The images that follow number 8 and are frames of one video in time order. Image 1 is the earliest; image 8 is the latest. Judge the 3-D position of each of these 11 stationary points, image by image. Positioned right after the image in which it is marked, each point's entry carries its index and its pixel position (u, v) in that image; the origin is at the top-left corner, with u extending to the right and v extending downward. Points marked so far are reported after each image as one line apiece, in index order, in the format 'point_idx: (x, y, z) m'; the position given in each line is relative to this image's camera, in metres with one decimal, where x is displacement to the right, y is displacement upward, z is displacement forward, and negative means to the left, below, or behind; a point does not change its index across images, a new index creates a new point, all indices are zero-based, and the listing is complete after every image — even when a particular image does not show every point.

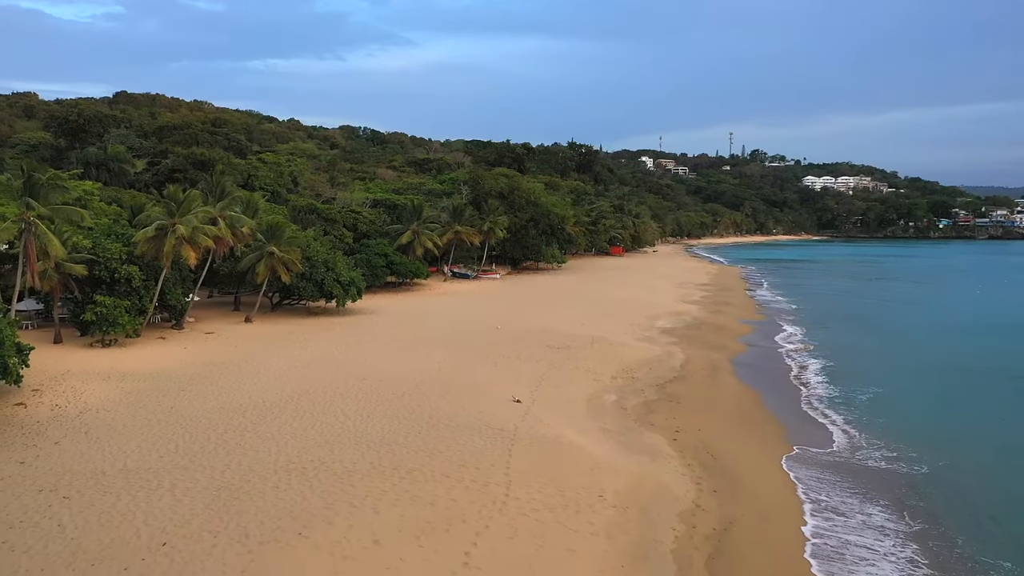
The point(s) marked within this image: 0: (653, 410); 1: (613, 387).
0: (+2.8, -2.4, +16.4) m
1: (+2.2, -2.1, +18.0) m
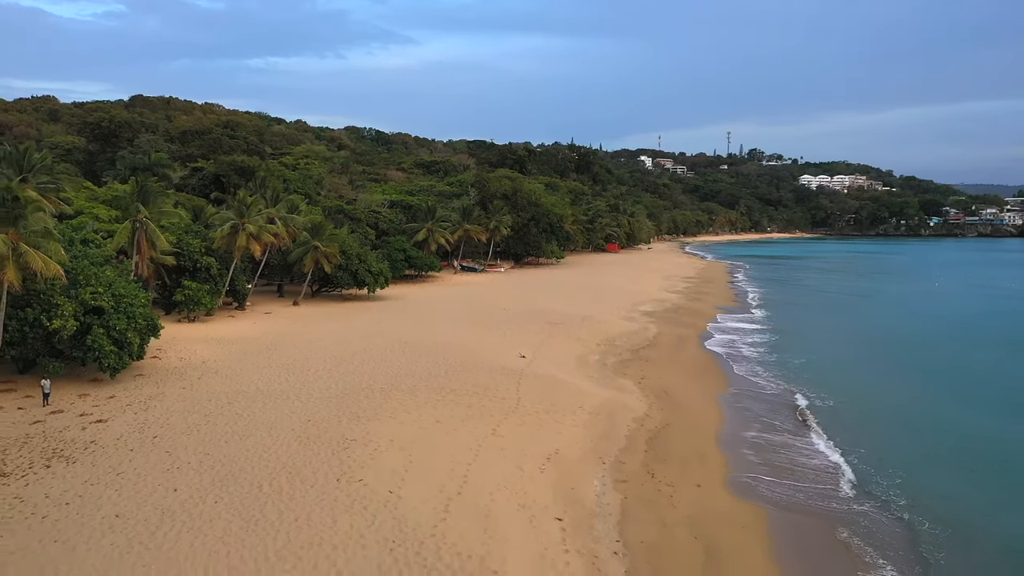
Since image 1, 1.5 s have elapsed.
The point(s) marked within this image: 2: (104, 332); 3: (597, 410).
0: (+3.0, -2.0, +21.5) m
1: (+2.4, -1.7, +23.1) m
2: (-7.9, -0.9, +15.9) m
3: (+1.6, -2.3, +15.8) m
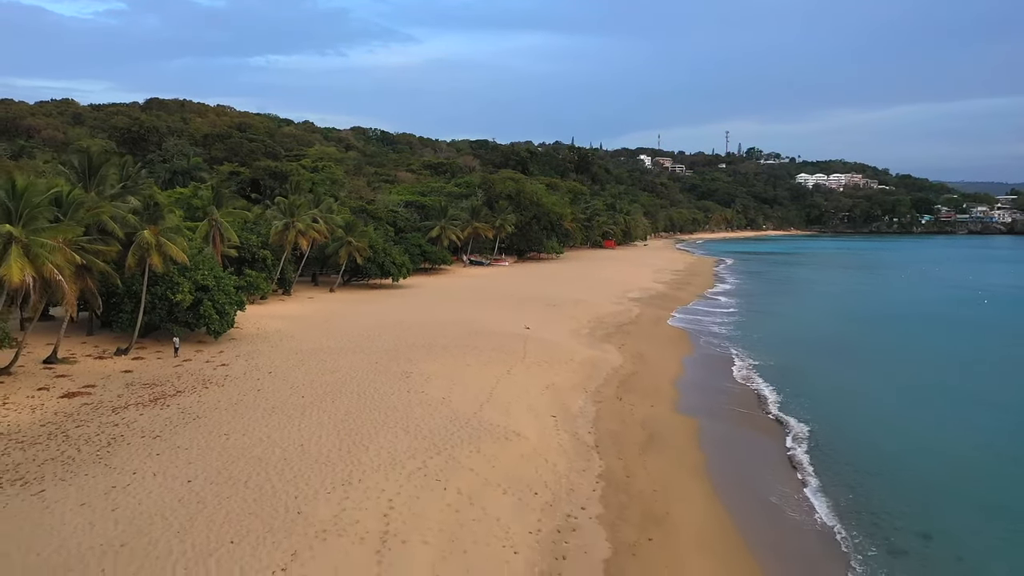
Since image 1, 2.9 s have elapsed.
0: (+3.2, -1.5, +26.7) m
1: (+2.6, -1.3, +28.3) m
2: (-7.6, -0.4, +21.1) m
3: (+1.8, -1.9, +21.0) m
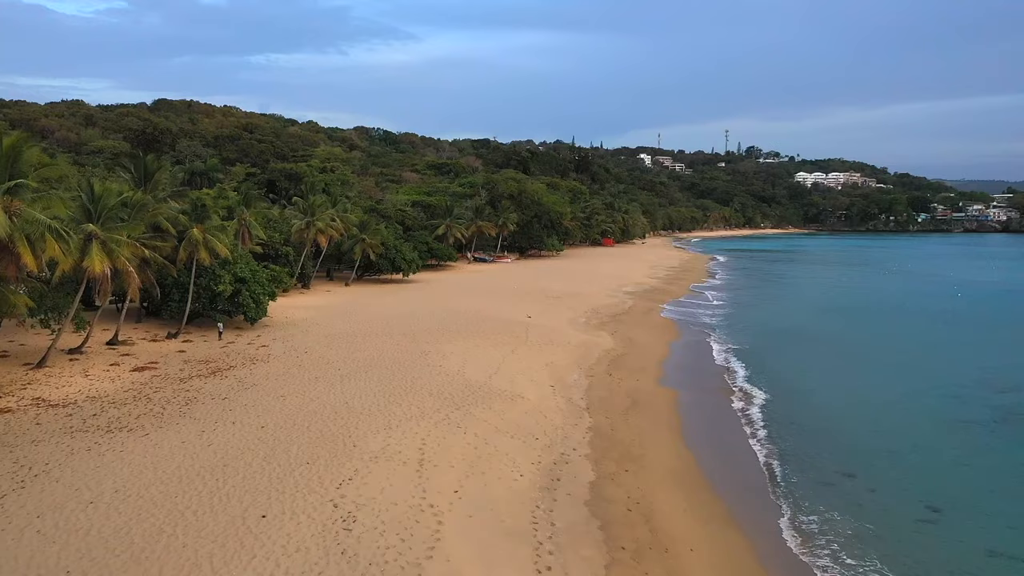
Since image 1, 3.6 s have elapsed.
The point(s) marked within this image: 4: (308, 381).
0: (+3.3, -1.3, +29.3) m
1: (+2.7, -1.0, +31.0) m
2: (-7.5, -0.2, +23.8) m
3: (+1.9, -1.6, +23.7) m
4: (-4.1, -1.9, +16.7) m
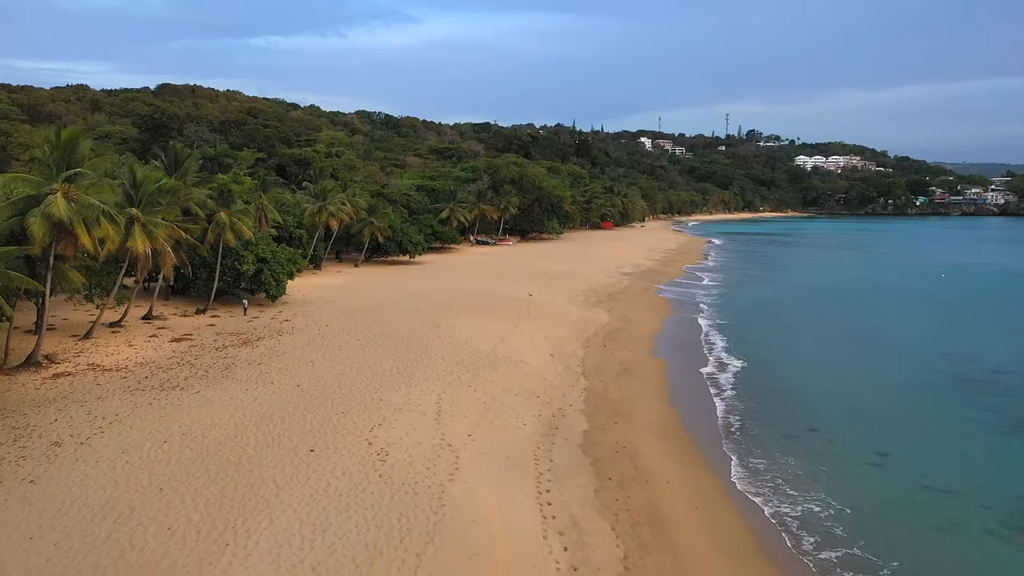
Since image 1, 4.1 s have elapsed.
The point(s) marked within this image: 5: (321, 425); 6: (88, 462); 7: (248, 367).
0: (+3.4, -0.5, +31.2) m
1: (+2.8, -0.2, +32.8) m
2: (-7.5, +0.4, +25.7) m
3: (+2.0, -1.0, +25.6) m
4: (-4.0, -1.4, +18.5) m
5: (-2.8, -2.0, +12.4) m
6: (-5.6, -2.3, +11.0) m
7: (-5.4, -1.6, +16.9) m
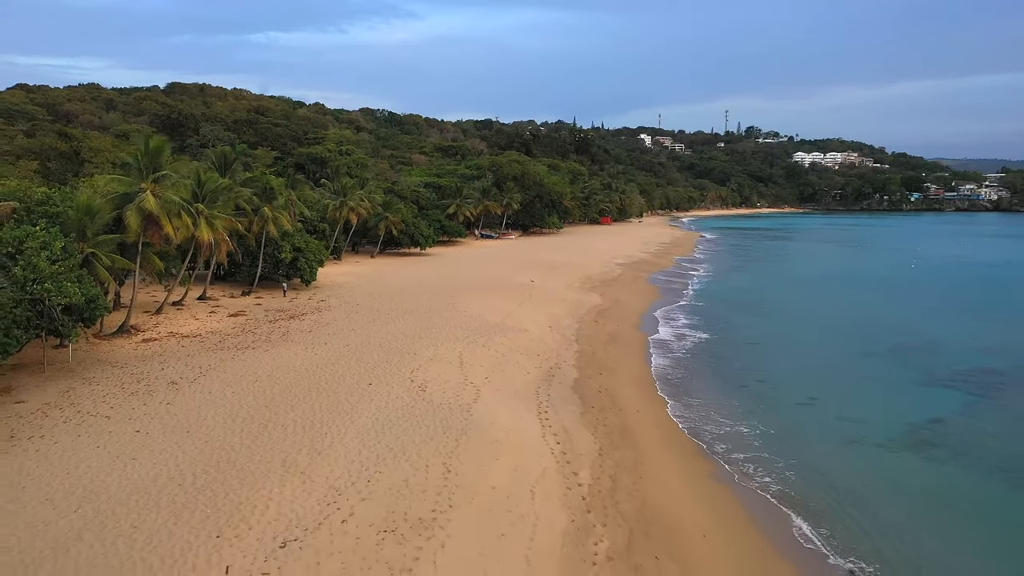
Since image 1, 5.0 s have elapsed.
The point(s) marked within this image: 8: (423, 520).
0: (+3.5, 0.0, +34.9) m
1: (+3.0, +0.3, +36.5) m
2: (-7.3, +1.0, +29.4) m
3: (+2.2, -0.5, +29.3) m
4: (-3.9, -0.9, +22.3) m
5: (-2.7, -1.6, +16.1) m
6: (-5.5, -1.8, +14.7) m
7: (-5.3, -1.2, +20.6) m
8: (-1.0, -2.6, +9.2) m
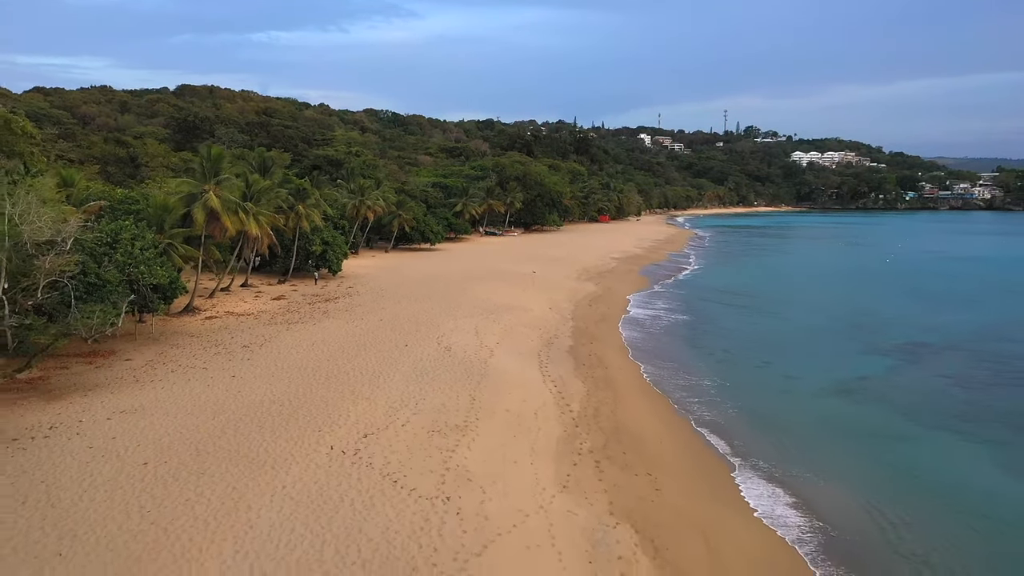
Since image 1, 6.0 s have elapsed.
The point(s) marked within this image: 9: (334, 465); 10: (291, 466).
0: (+3.7, +0.5, +38.7) m
1: (+3.1, +0.8, +40.3) m
2: (-7.1, +1.4, +33.1) m
3: (+2.4, 0.0, +33.0) m
4: (-3.7, -0.5, +26.0) m
5: (-2.5, -1.1, +19.8) m
6: (-5.3, -1.4, +18.5) m
7: (-5.1, -0.7, +24.4) m
8: (-0.9, -2.2, +13.0) m
9: (-2.3, -2.3, +10.8) m
10: (-2.8, -2.3, +10.7) m
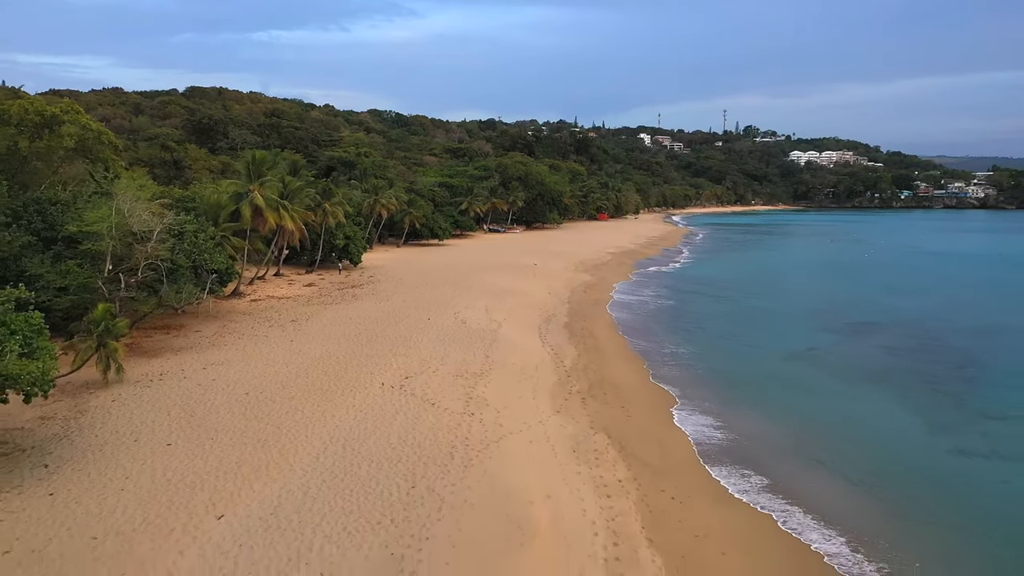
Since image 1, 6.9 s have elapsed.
0: (+3.9, +1.0, +42.4) m
1: (+3.3, +1.3, +44.0) m
2: (-7.0, +1.8, +36.9) m
3: (+2.5, +0.4, +36.8) m
4: (-3.6, 0.0, +29.8) m
5: (-2.4, -0.7, +23.6) m
6: (-5.2, -1.0, +22.2) m
7: (-5.0, -0.3, +28.1) m
8: (-0.7, -1.7, +16.7) m
9: (-2.2, -1.9, +14.5) m
10: (-2.7, -1.9, +14.4) m
